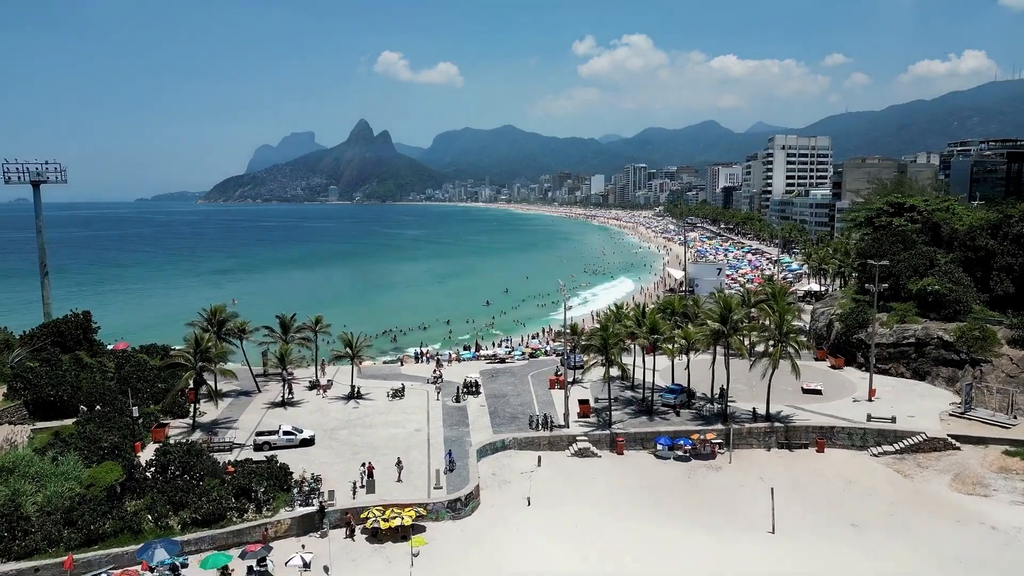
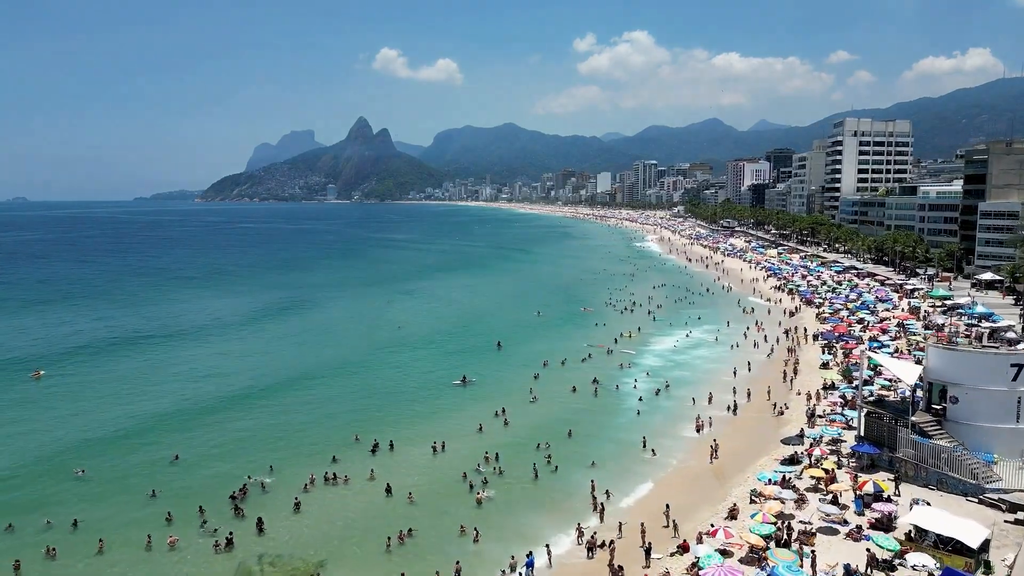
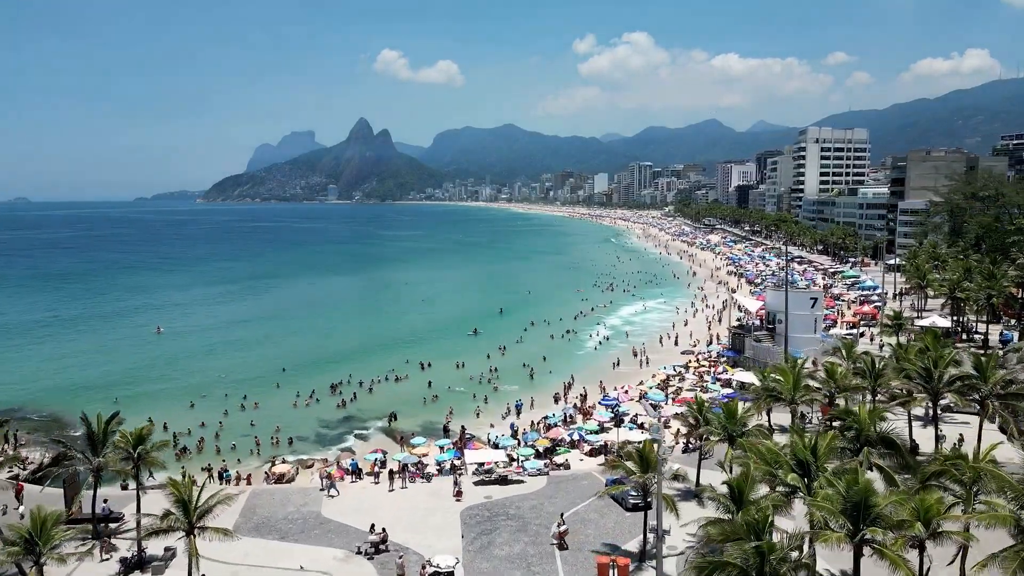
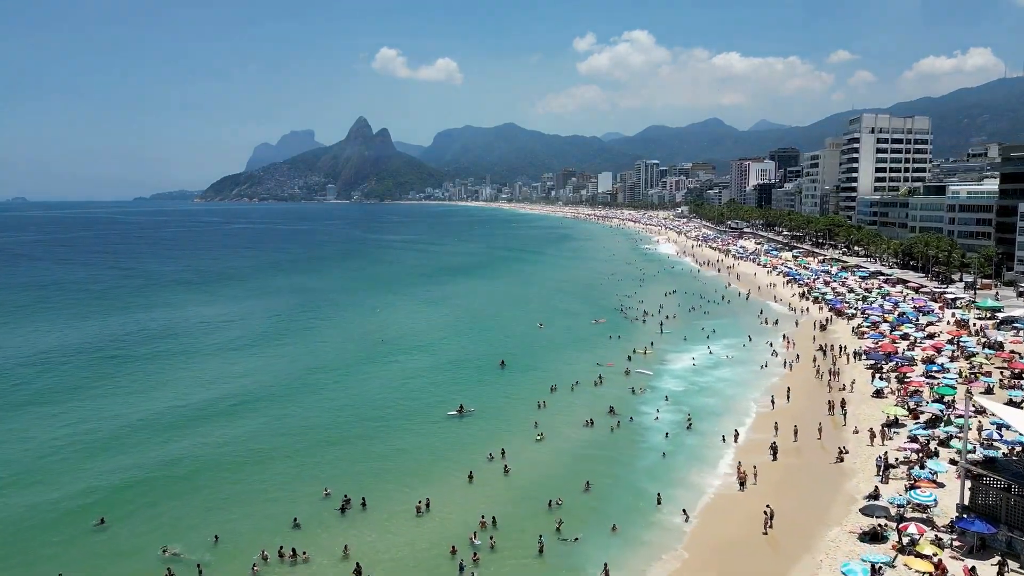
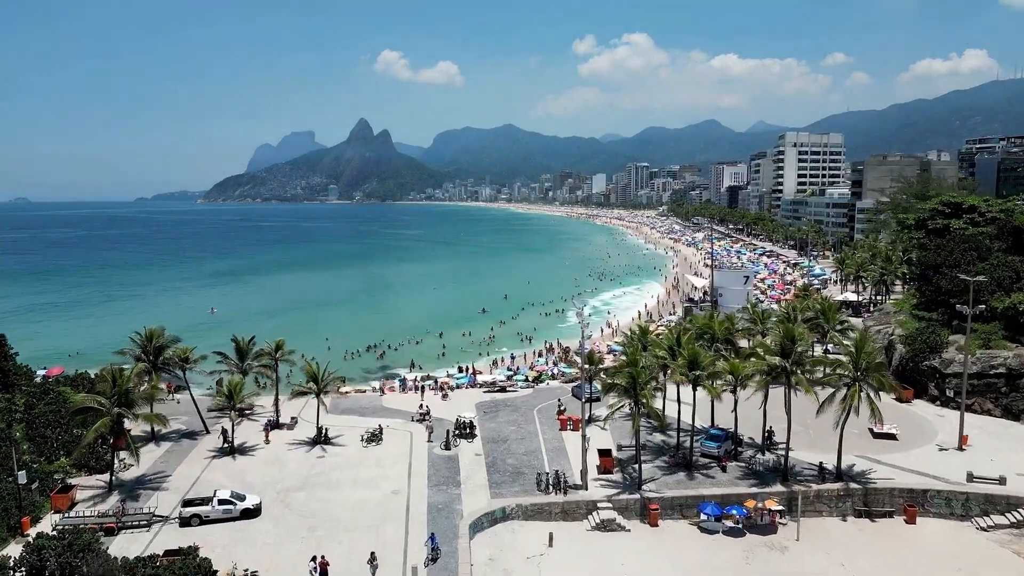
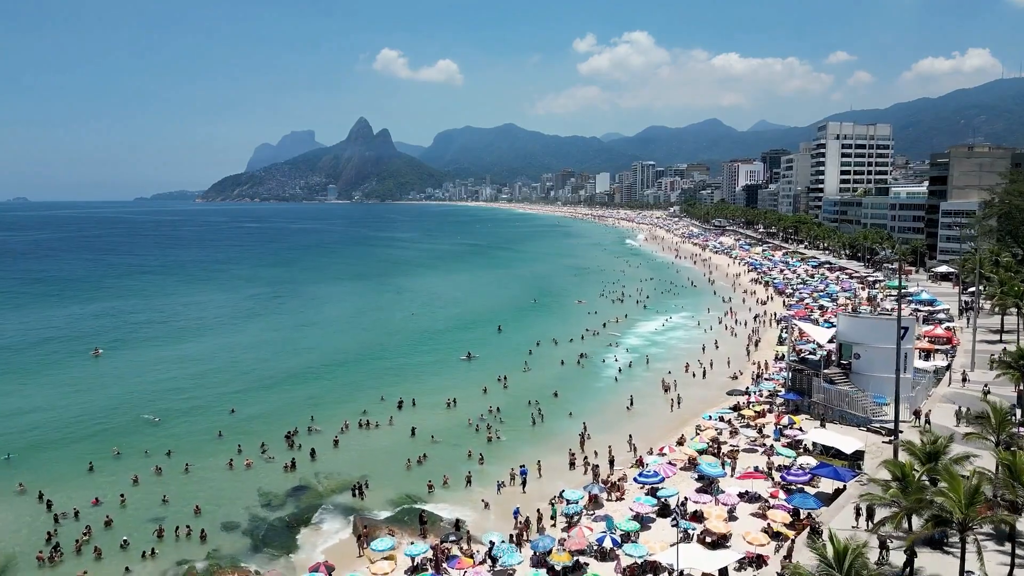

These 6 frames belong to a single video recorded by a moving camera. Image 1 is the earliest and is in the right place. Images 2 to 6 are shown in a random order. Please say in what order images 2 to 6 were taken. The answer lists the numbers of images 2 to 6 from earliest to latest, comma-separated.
5, 3, 6, 2, 4
